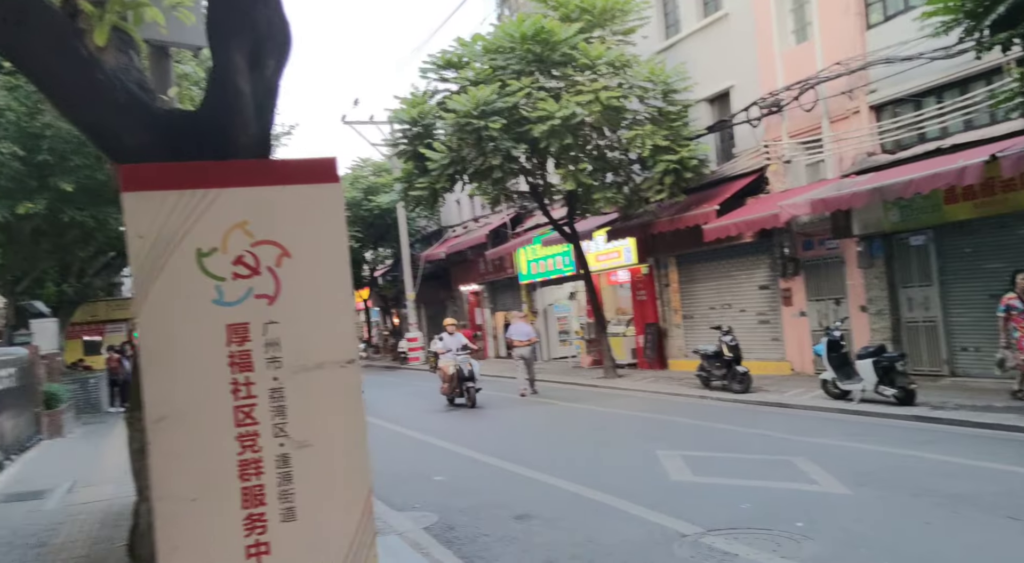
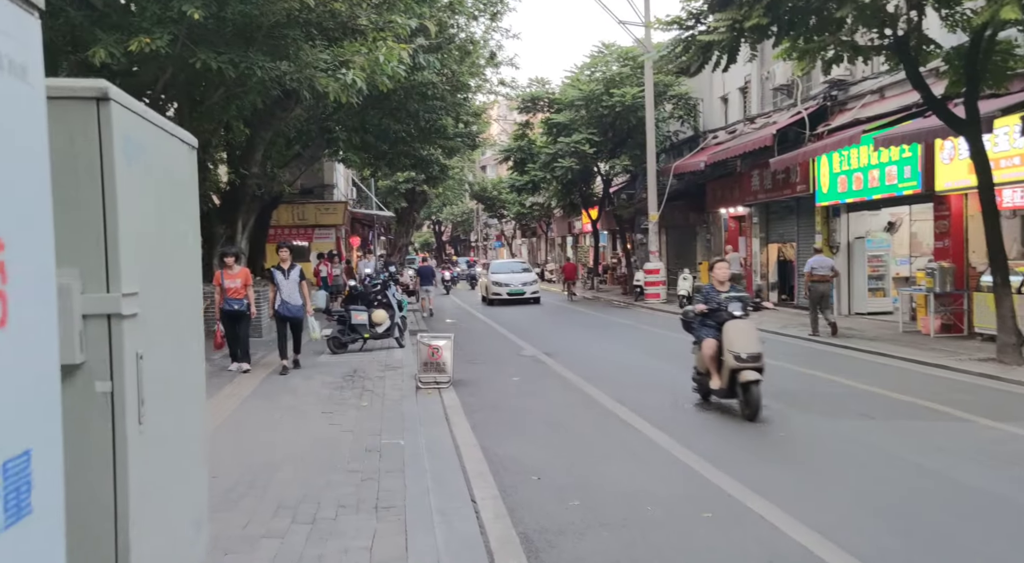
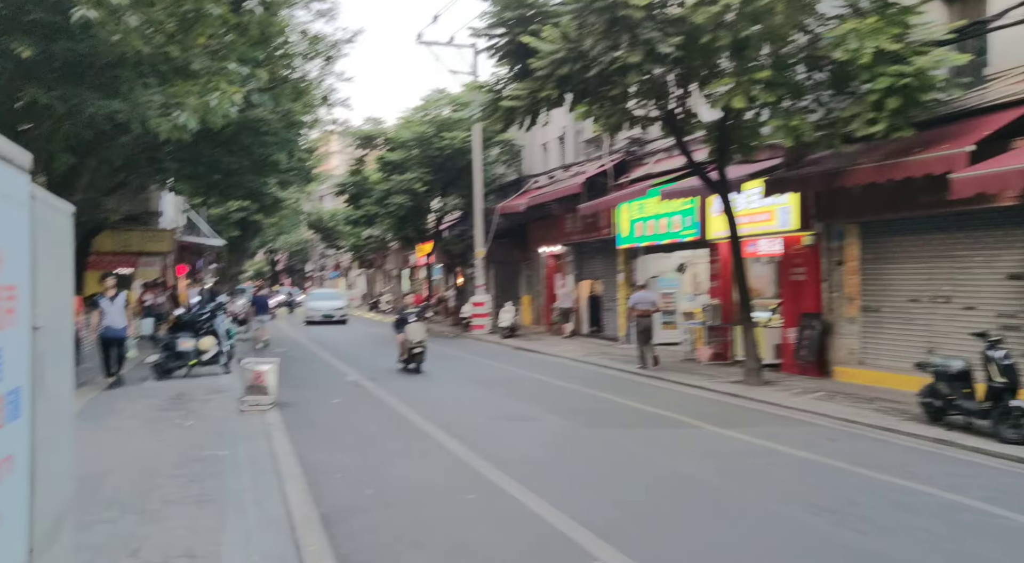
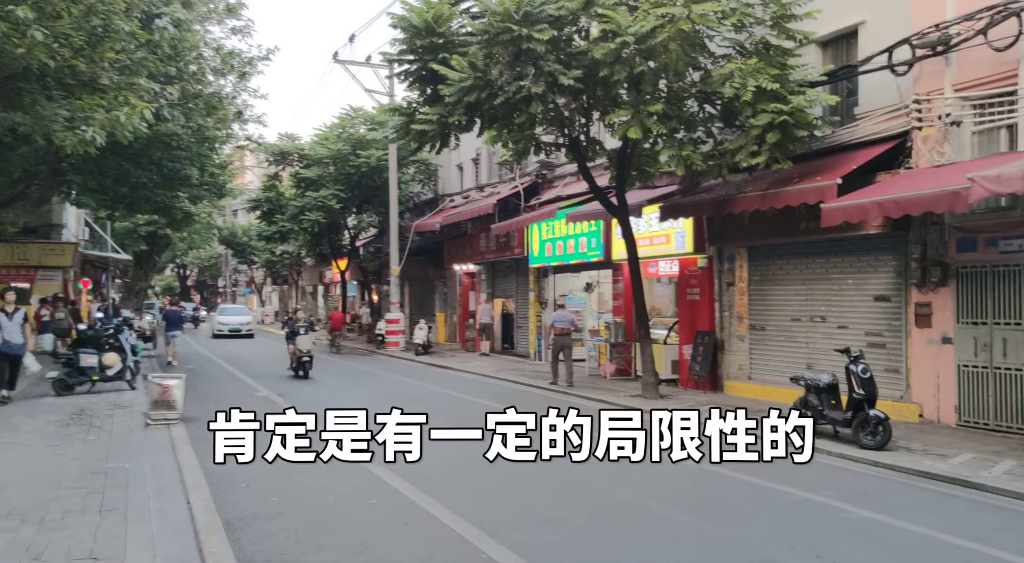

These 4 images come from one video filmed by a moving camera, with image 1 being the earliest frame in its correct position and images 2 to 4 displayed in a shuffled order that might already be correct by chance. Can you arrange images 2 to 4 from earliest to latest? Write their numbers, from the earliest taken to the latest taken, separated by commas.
4, 3, 2
